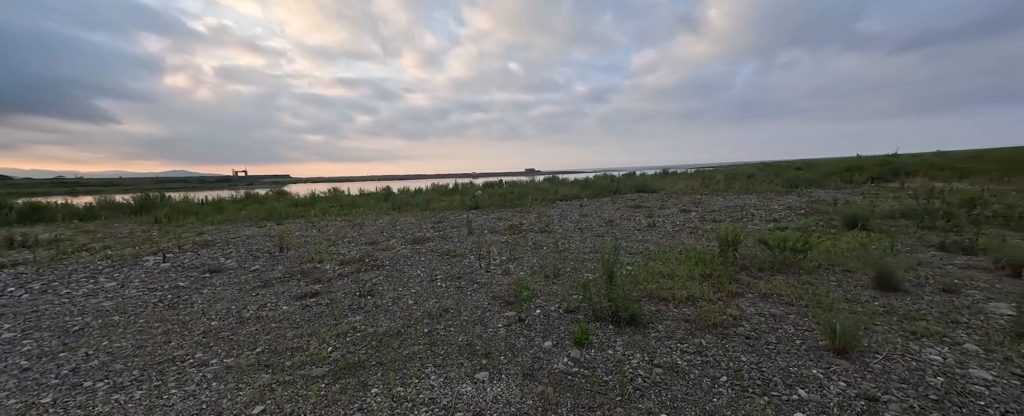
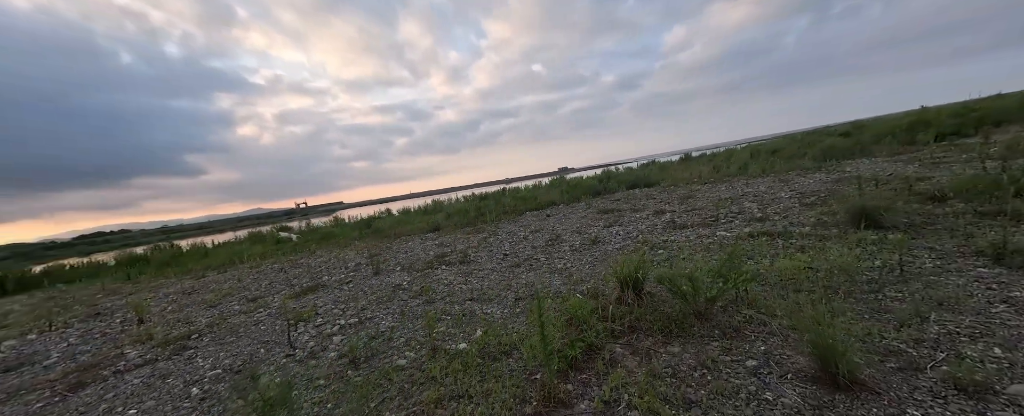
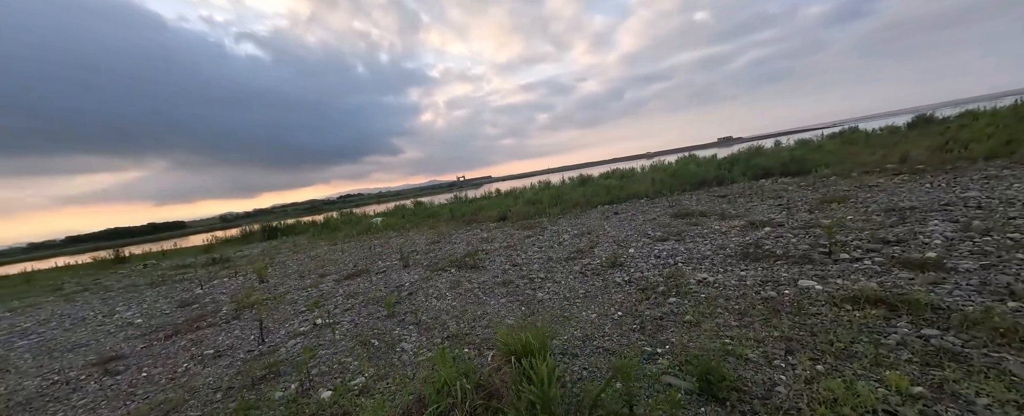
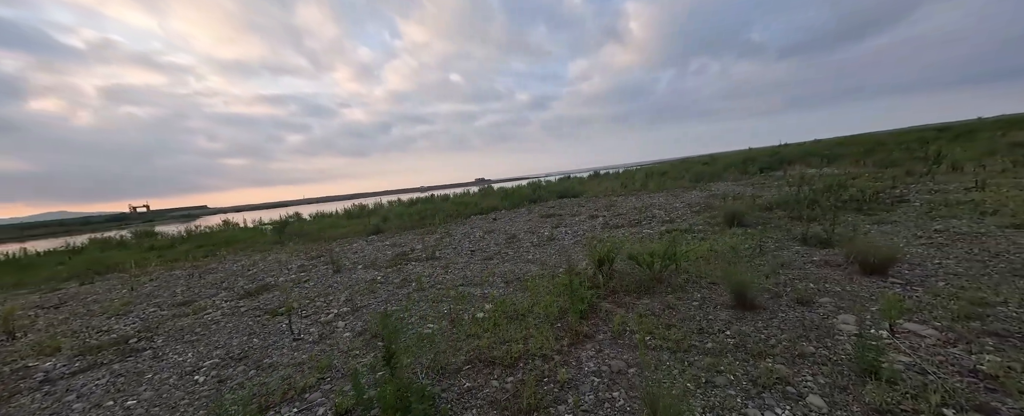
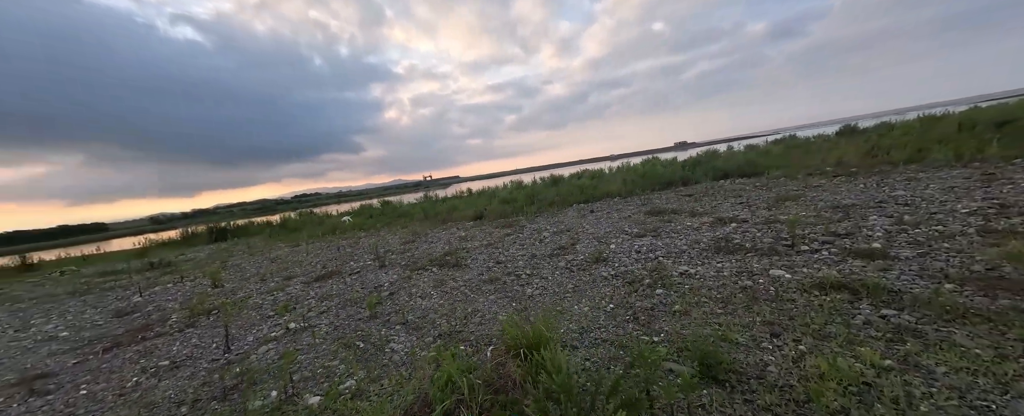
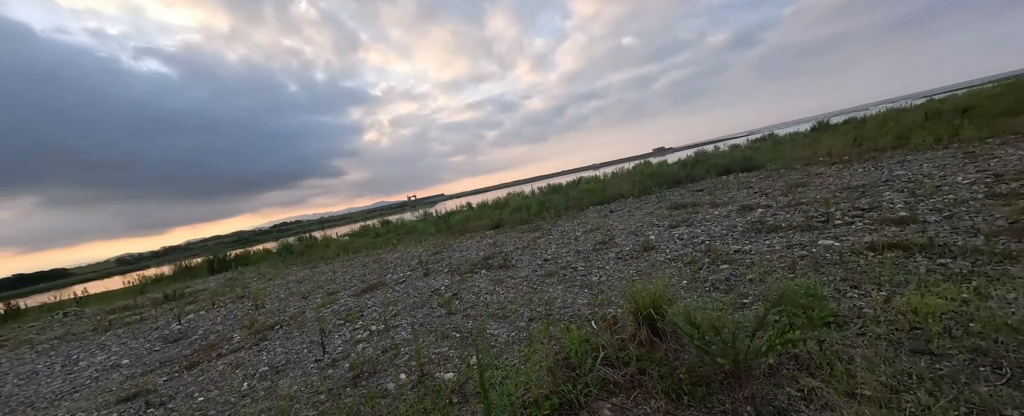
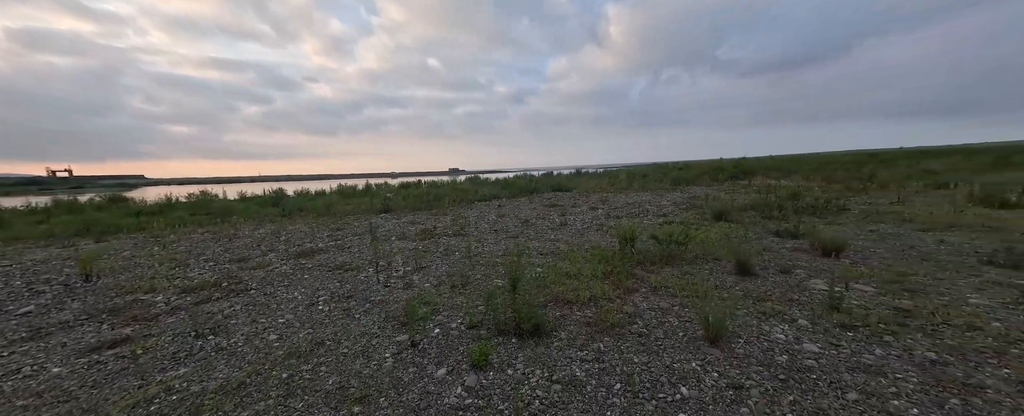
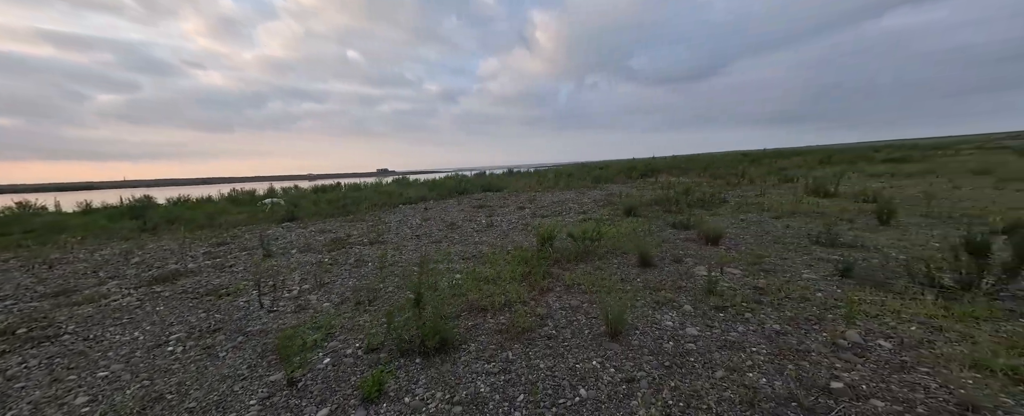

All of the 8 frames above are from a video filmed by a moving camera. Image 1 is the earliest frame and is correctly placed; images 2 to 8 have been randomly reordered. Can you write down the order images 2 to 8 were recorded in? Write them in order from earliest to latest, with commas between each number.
7, 8, 4, 2, 6, 5, 3
